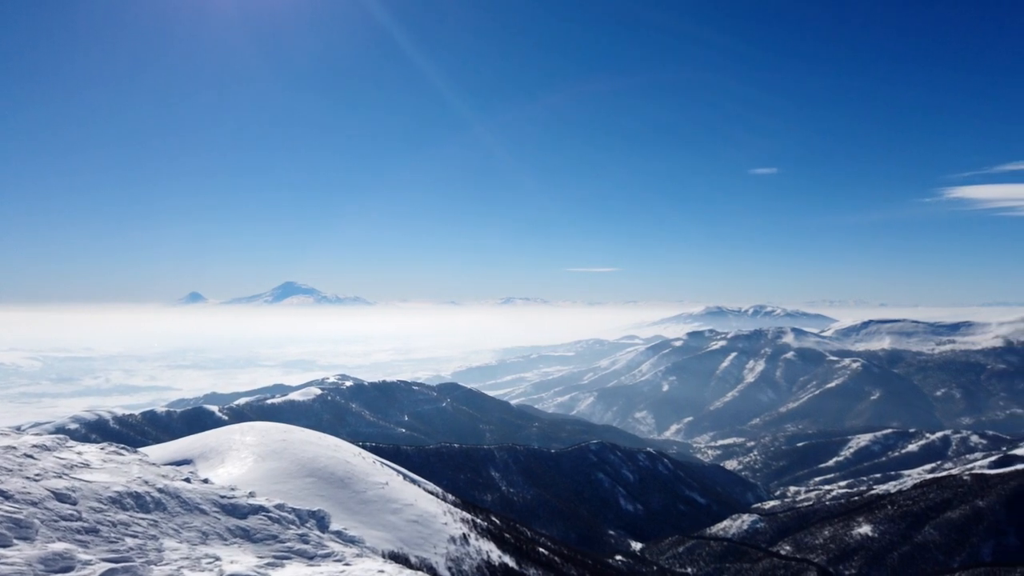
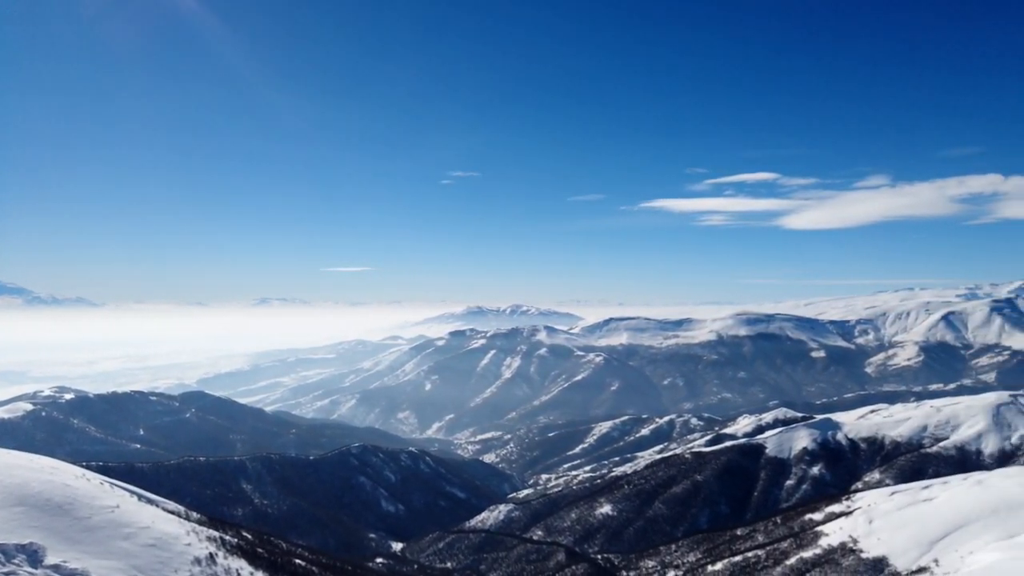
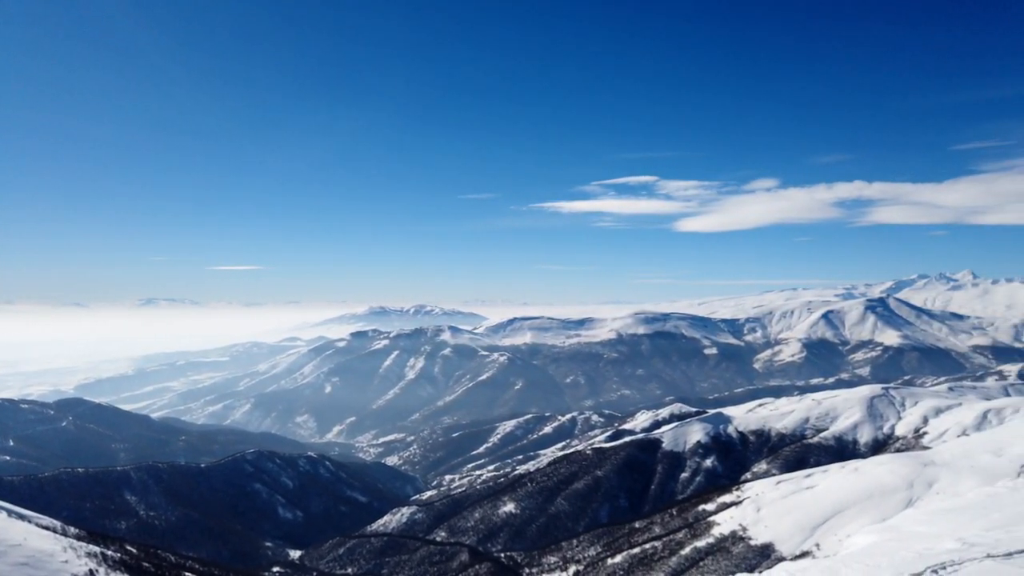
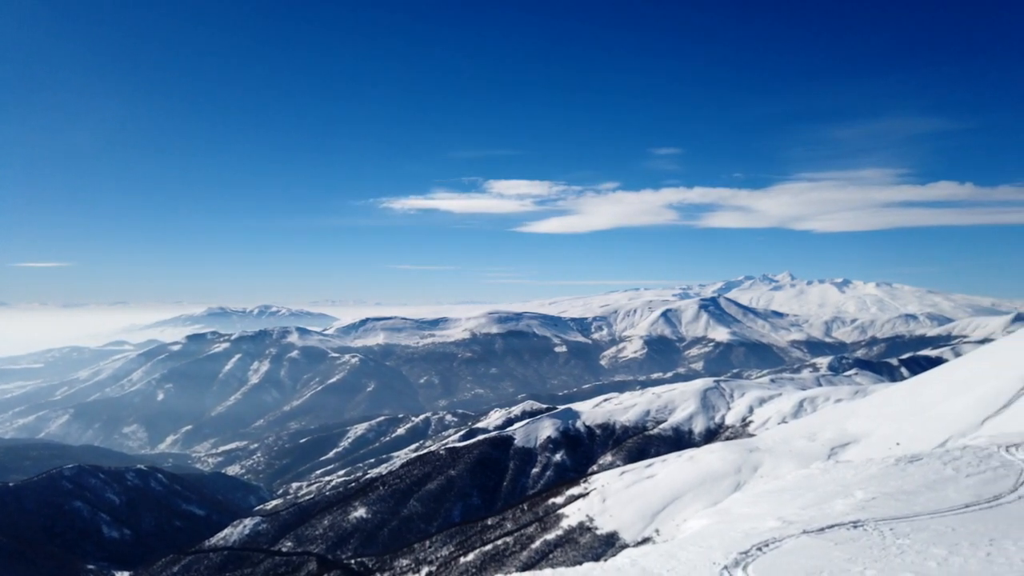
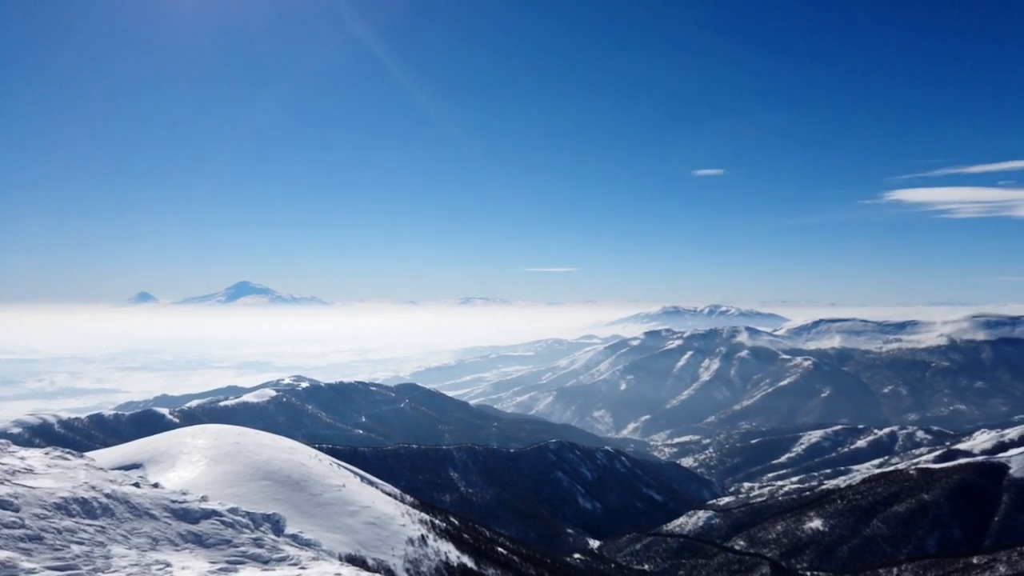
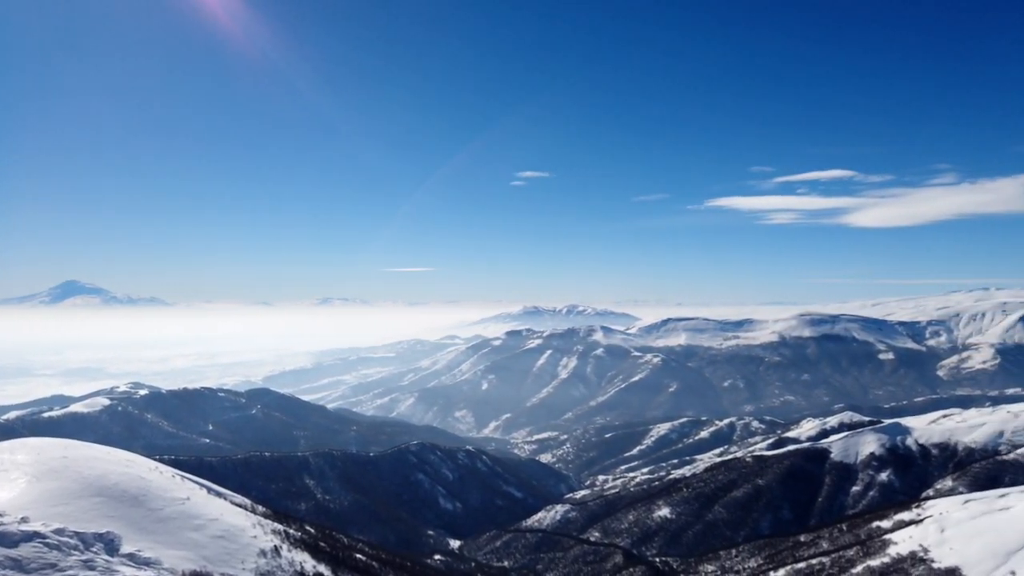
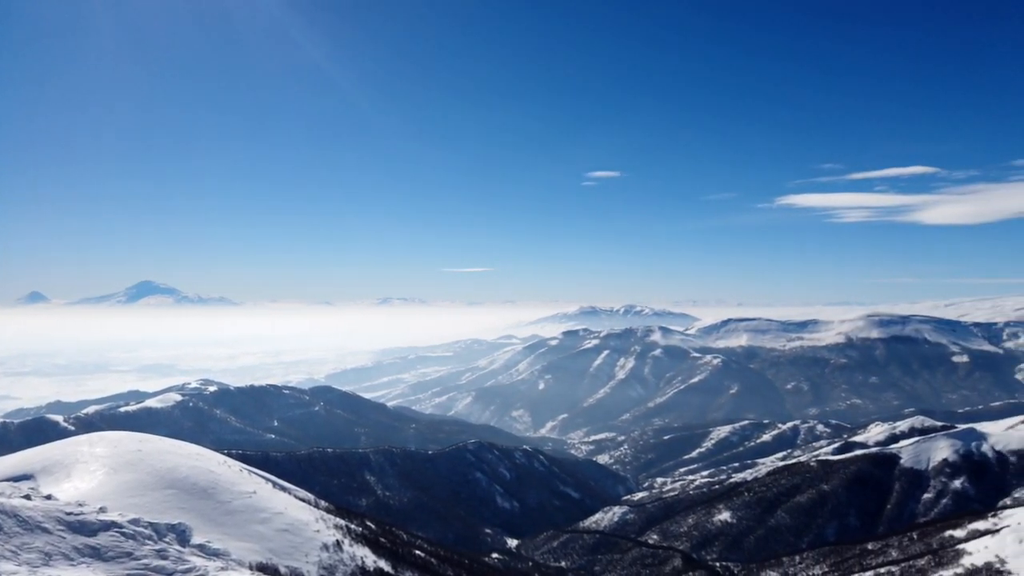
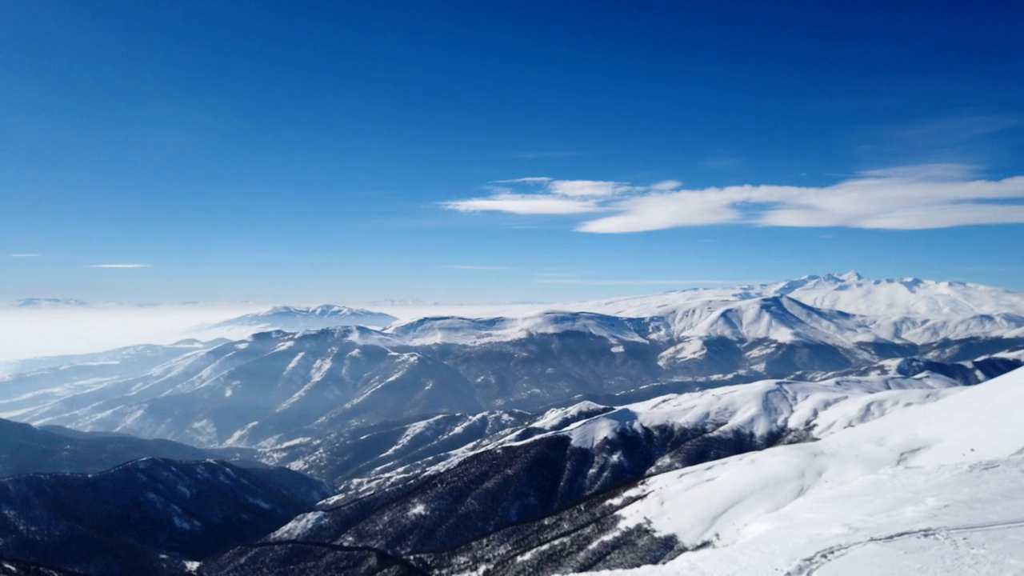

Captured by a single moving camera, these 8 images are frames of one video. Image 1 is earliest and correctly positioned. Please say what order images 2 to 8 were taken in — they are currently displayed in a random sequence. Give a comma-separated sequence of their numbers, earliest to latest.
5, 7, 6, 2, 3, 8, 4
